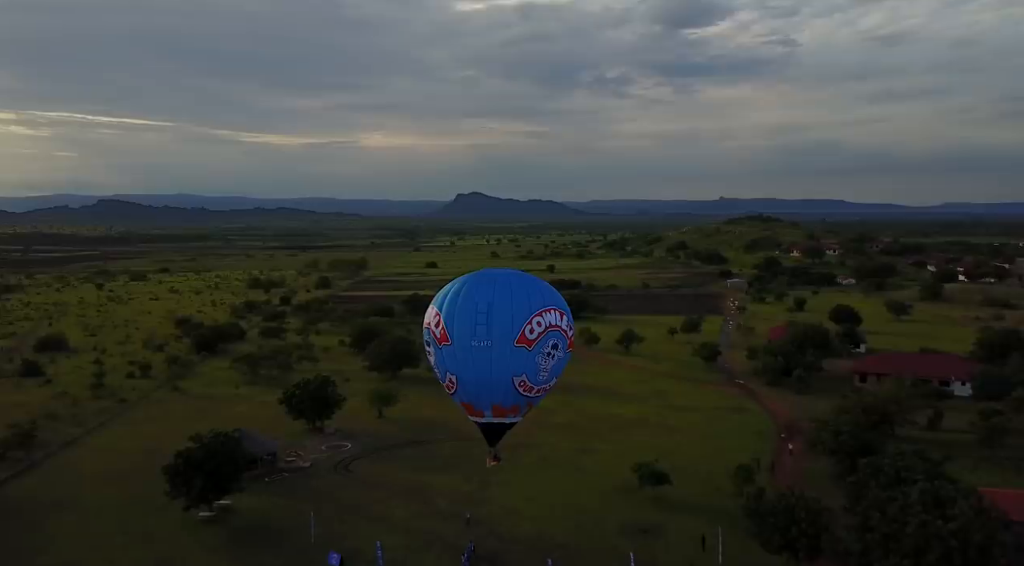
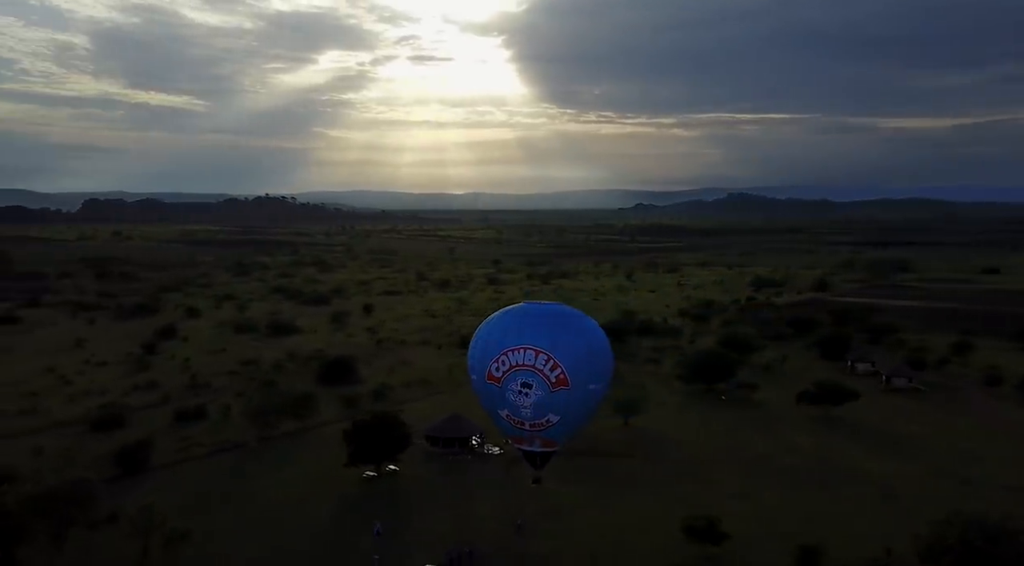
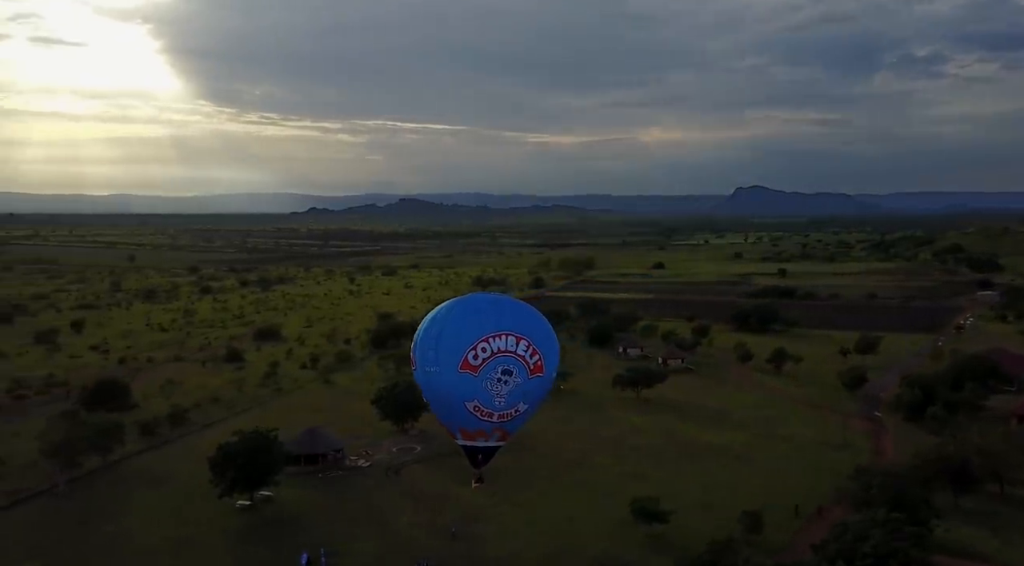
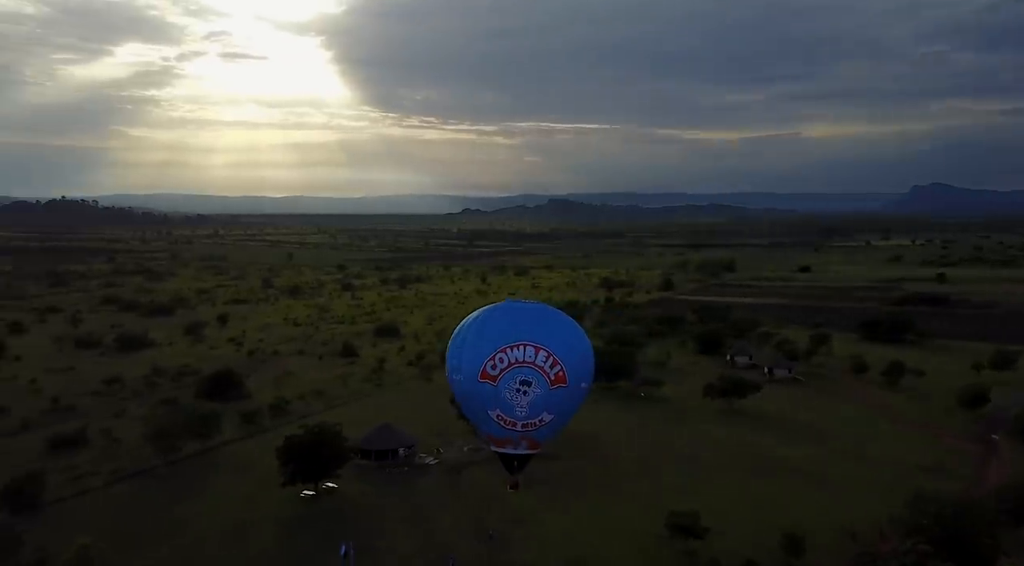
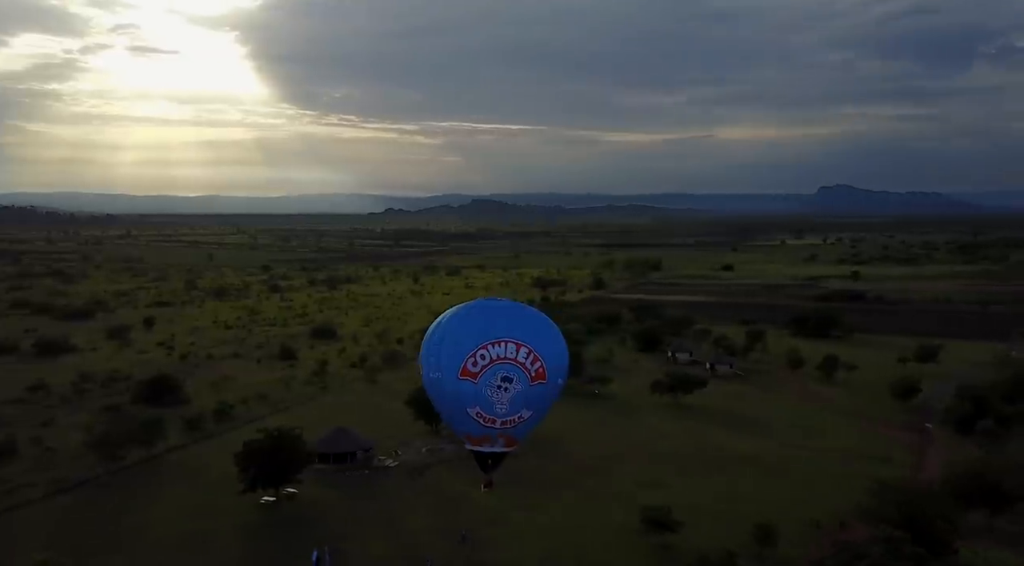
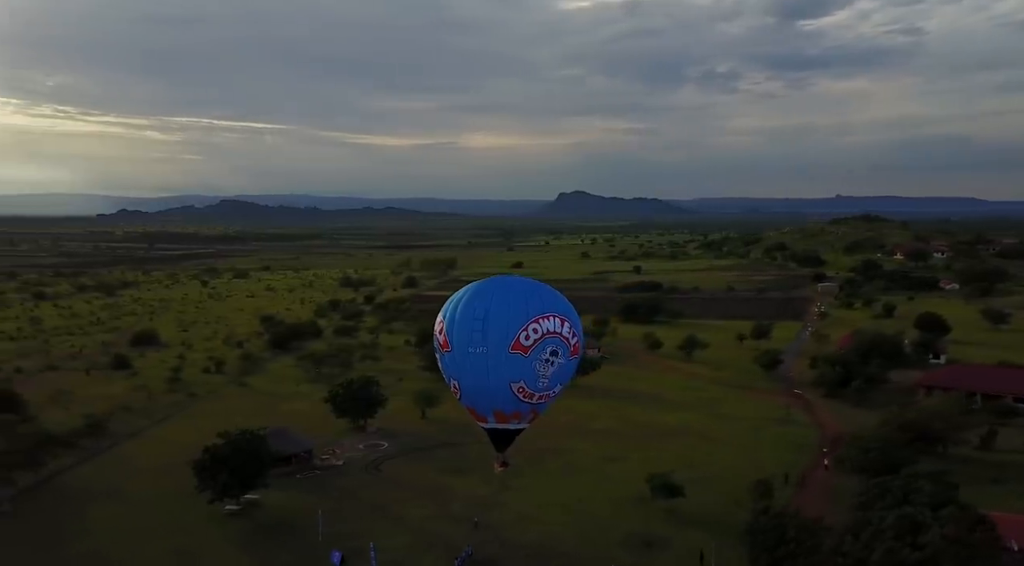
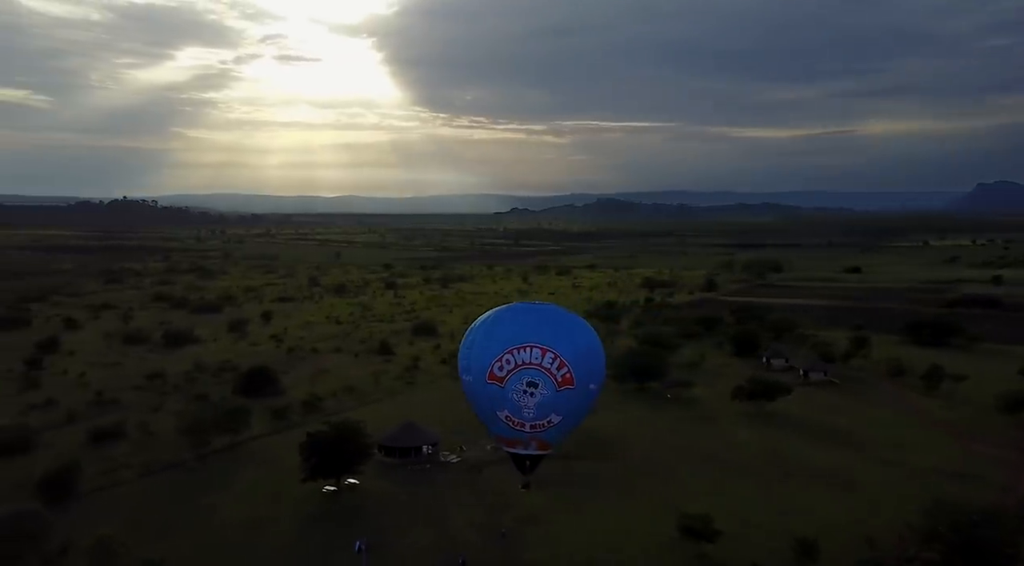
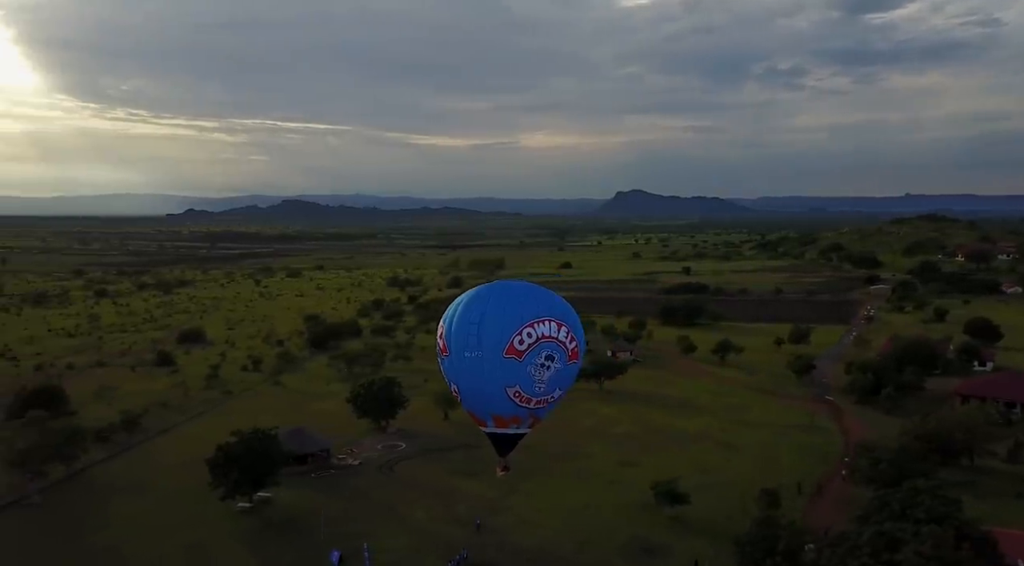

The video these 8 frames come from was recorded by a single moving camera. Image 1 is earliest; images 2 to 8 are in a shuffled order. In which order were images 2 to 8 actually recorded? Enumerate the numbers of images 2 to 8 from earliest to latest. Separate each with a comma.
6, 8, 3, 5, 4, 7, 2
